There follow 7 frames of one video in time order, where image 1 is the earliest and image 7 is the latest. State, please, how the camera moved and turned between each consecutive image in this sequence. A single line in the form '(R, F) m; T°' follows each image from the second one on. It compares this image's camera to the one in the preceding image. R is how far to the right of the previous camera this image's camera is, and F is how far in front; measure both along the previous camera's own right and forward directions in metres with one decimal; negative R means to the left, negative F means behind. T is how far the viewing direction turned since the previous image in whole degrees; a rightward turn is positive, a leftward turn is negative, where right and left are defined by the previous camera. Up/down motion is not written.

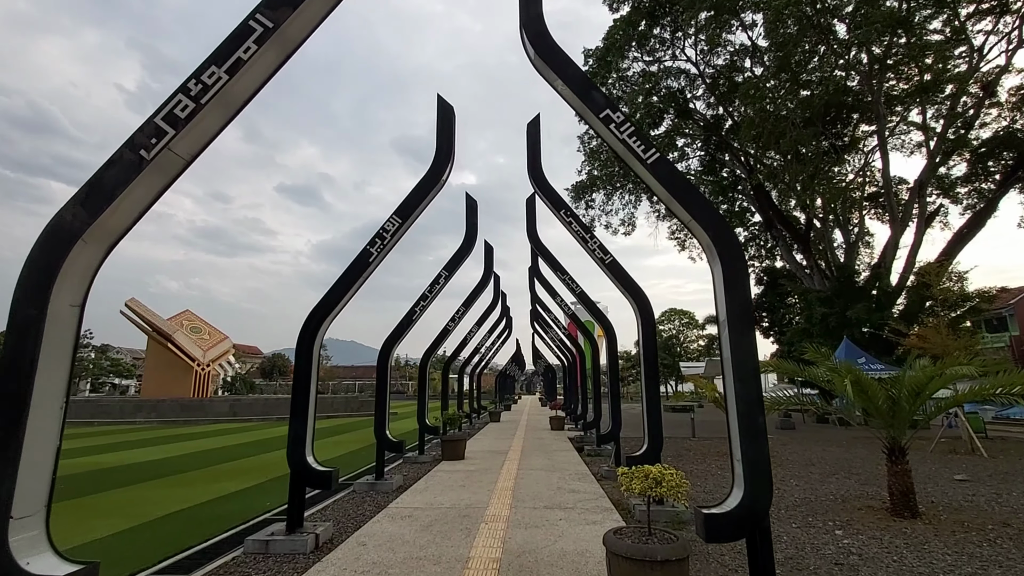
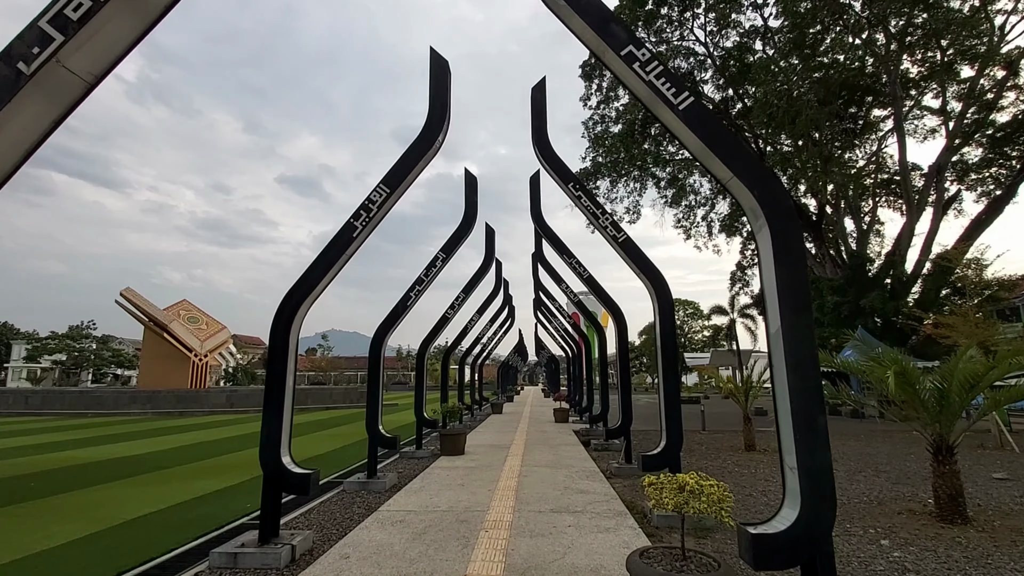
(0.0, +0.6) m; 0°
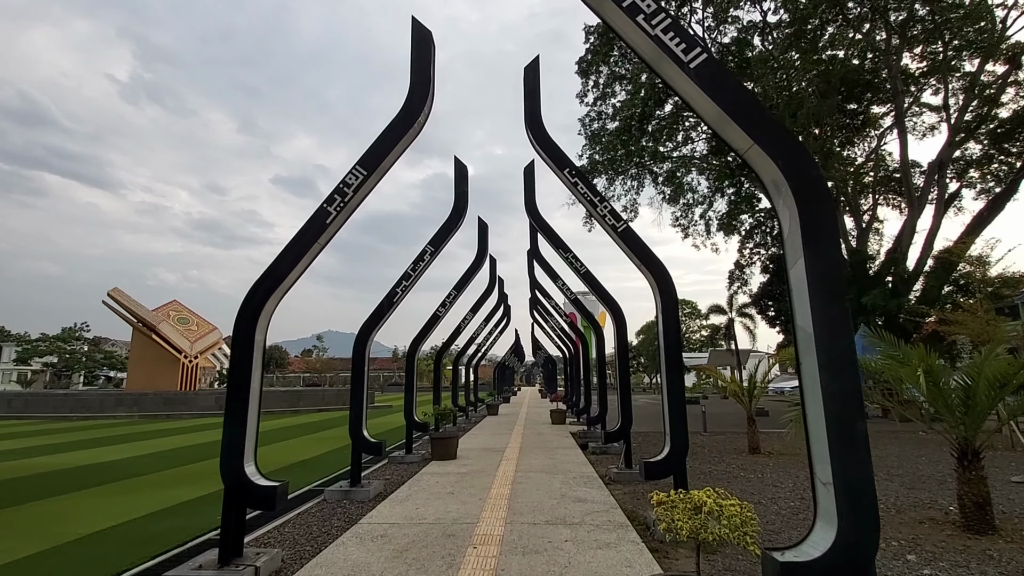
(+0.1, +0.4) m; 0°
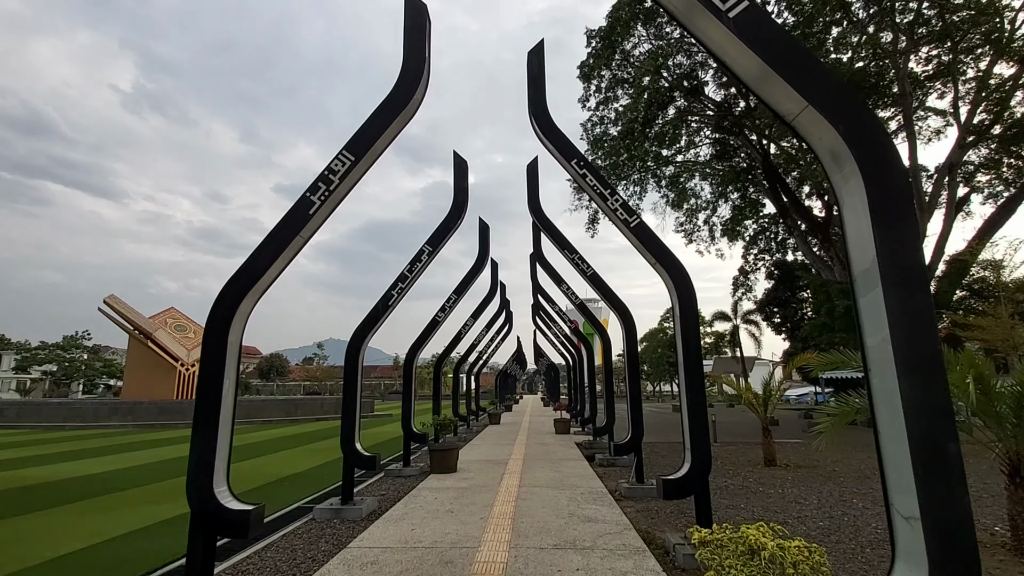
(0.0, +0.4) m; 0°
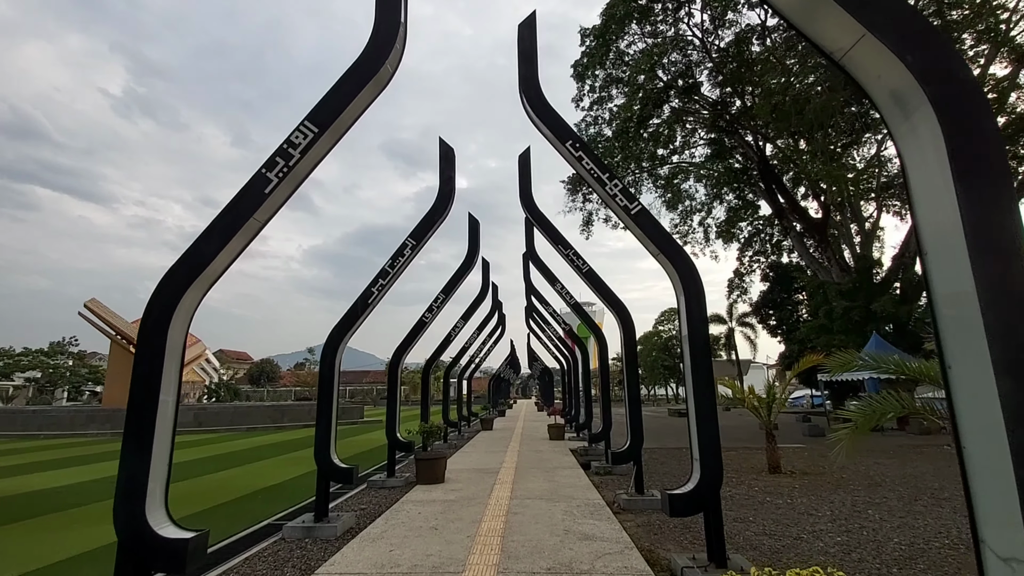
(0.0, +0.4) m; +1°
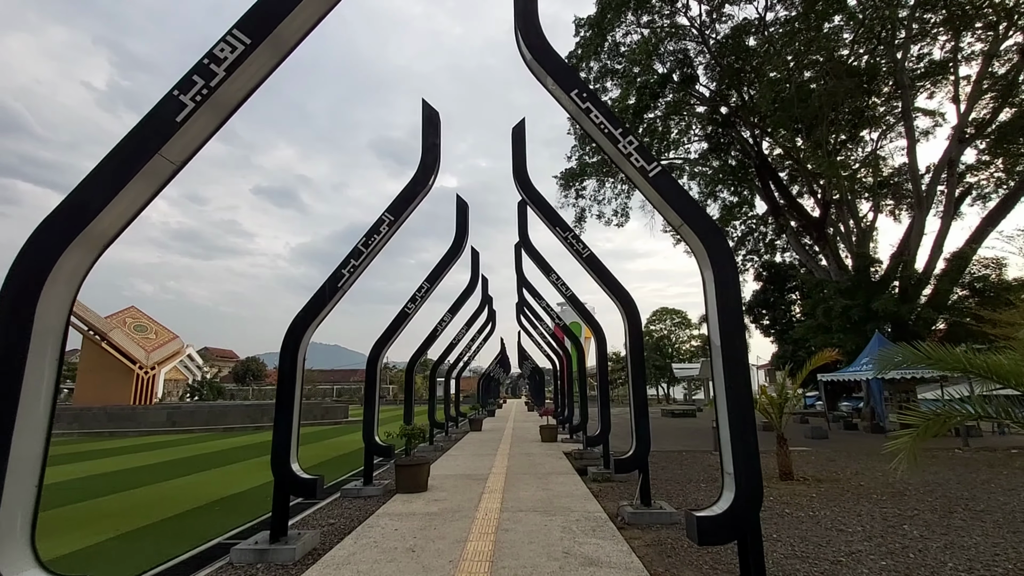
(0.0, +0.7) m; +1°
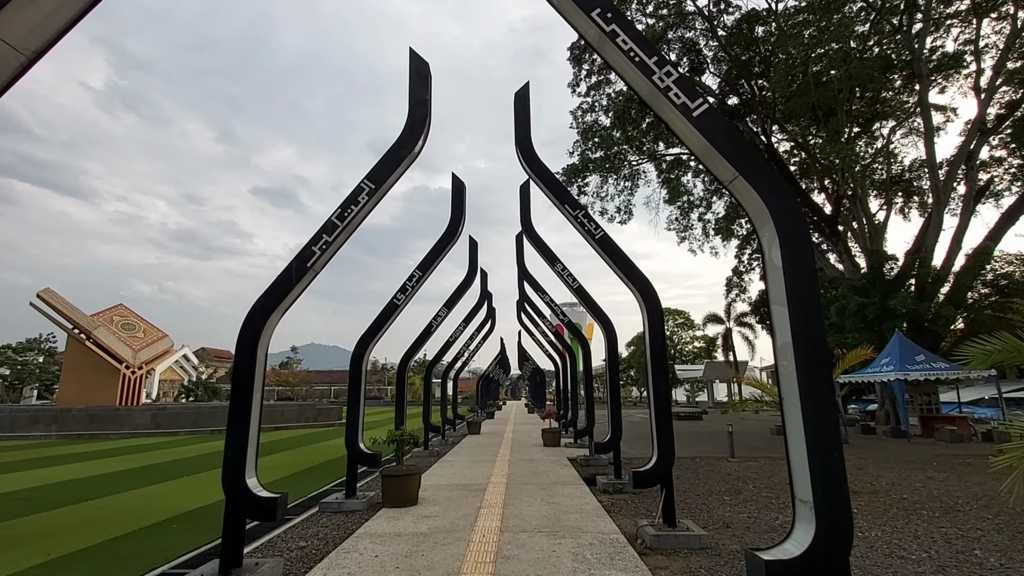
(0.0, +0.8) m; 0°
